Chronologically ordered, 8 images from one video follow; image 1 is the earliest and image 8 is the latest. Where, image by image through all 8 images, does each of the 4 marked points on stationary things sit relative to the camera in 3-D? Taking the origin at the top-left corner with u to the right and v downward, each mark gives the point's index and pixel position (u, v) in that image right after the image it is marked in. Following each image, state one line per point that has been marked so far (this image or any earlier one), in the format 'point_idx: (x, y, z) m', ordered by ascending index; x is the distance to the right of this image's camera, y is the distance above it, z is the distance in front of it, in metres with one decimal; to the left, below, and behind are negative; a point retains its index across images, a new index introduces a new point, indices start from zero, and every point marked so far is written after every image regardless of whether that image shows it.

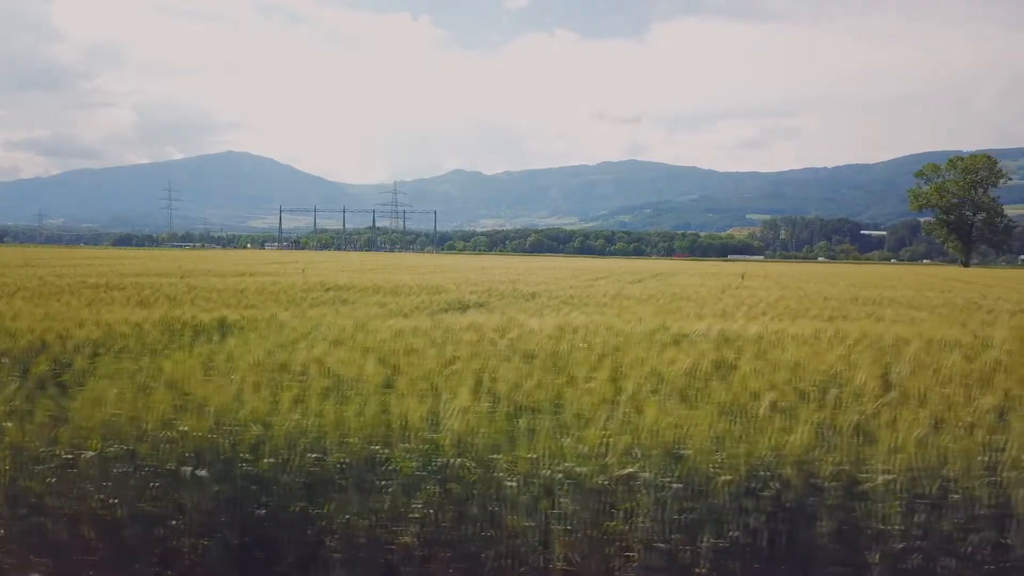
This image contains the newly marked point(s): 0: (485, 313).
0: (-1.3, -0.1, +14.8) m
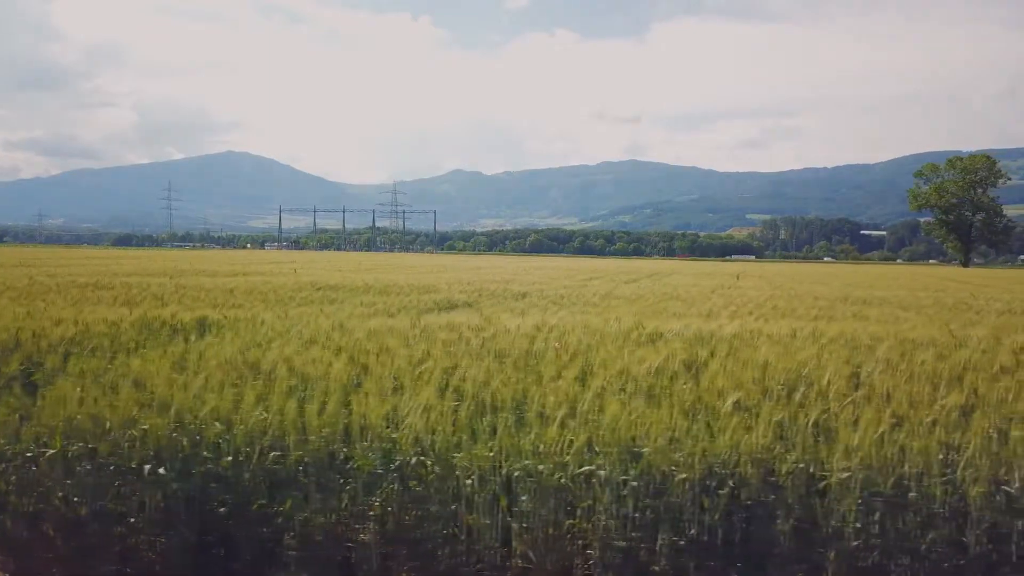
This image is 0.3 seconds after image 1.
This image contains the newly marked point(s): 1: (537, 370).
0: (+0.1, -0.1, +14.6) m
1: (+0.1, -0.3, +4.4) m
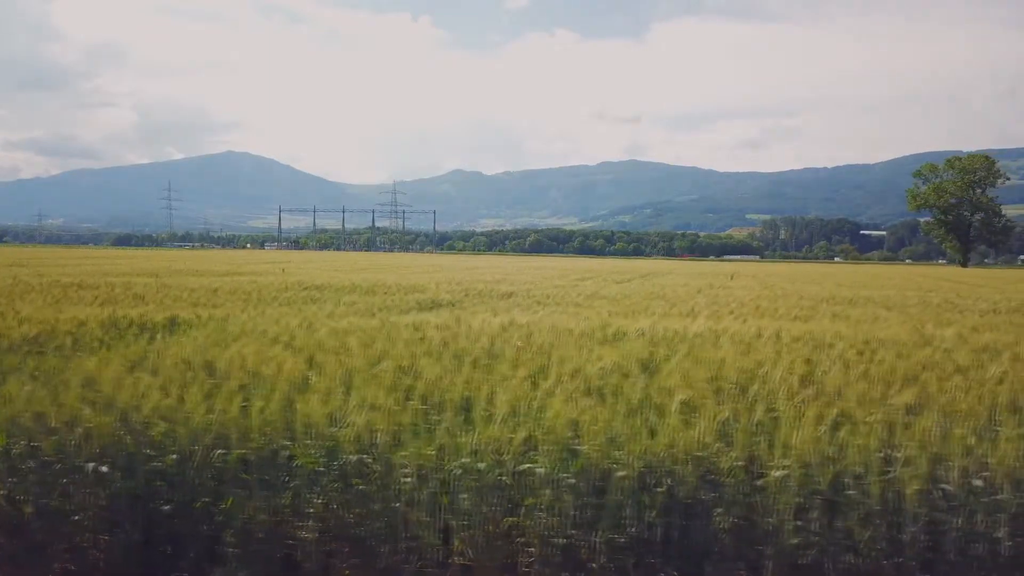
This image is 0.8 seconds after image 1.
0: (-0.1, -0.1, +14.6) m
1: (-0.1, -0.3, +4.4) m
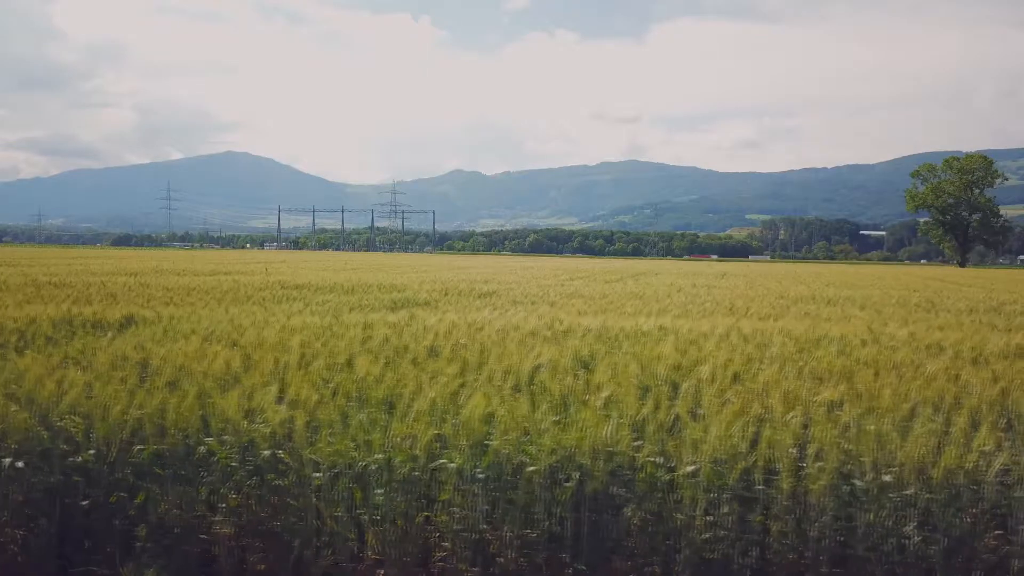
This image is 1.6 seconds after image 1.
0: (-0.4, -0.1, +14.7) m
1: (-0.3, -0.3, +4.4) m
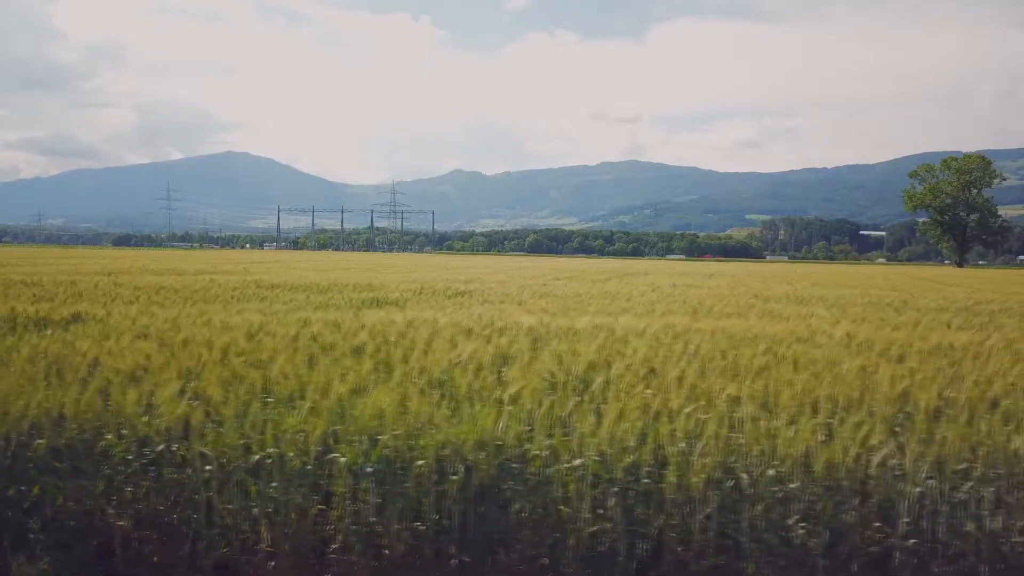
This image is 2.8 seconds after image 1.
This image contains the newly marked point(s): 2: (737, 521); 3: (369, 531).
0: (-0.7, -0.1, +14.7) m
1: (-0.7, -0.3, +4.5) m
2: (+0.7, -0.7, +3.5) m
3: (-0.4, -0.8, +3.4) m
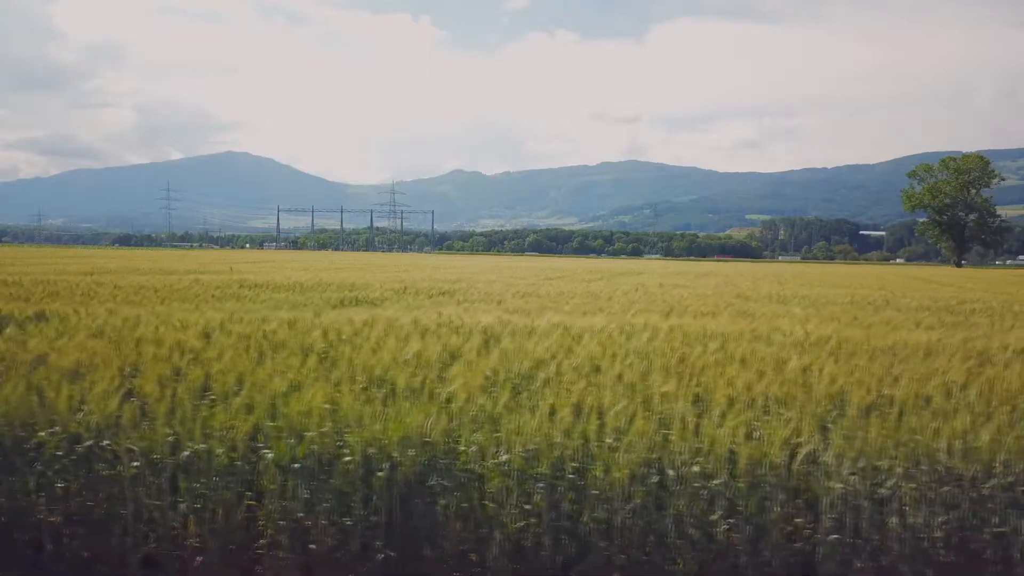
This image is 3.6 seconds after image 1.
0: (-1.0, -0.1, +14.8) m
1: (-0.9, -0.3, +4.5) m
2: (+0.5, -0.7, +3.5) m
3: (-0.7, -0.7, +3.4) m
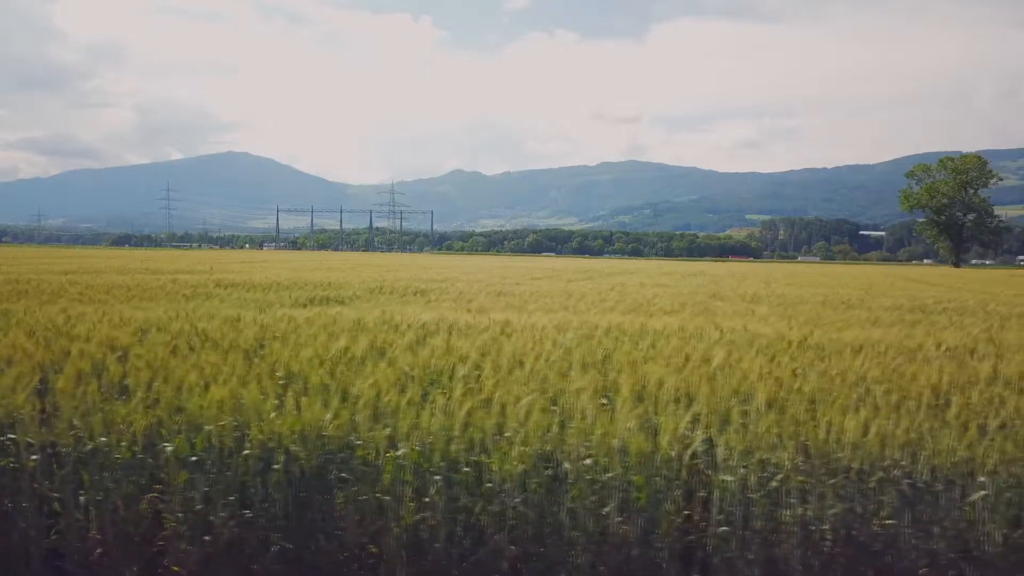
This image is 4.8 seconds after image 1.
0: (-1.3, 0.0, +14.8) m
1: (-1.3, -0.3, +4.6) m
2: (+0.1, -0.7, +3.6) m
3: (-1.0, -0.7, +3.5) m
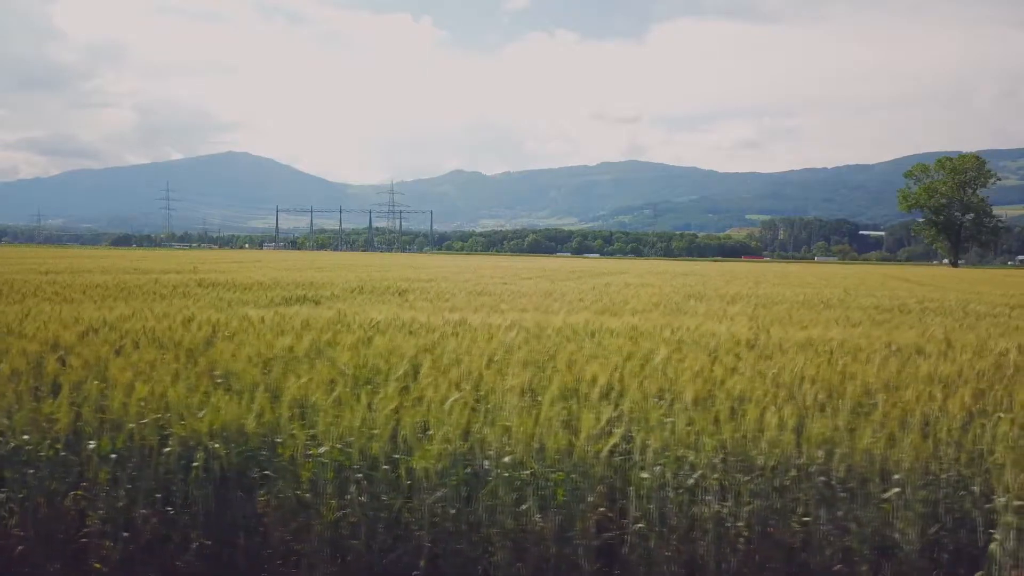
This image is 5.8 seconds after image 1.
0: (-1.6, 0.0, +14.8) m
1: (-1.5, -0.3, +4.6) m
2: (-0.1, -0.7, +3.6) m
3: (-1.3, -0.7, +3.5) m
